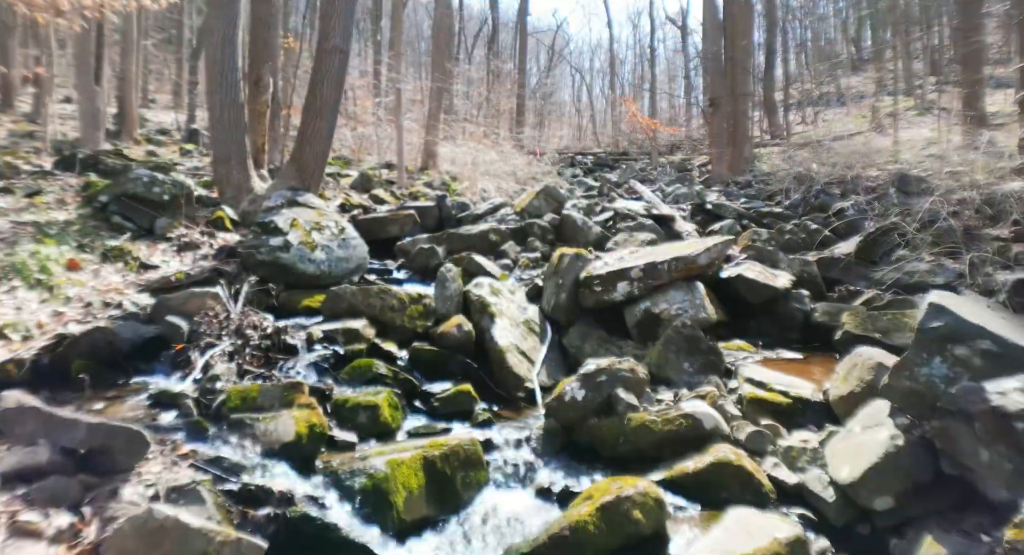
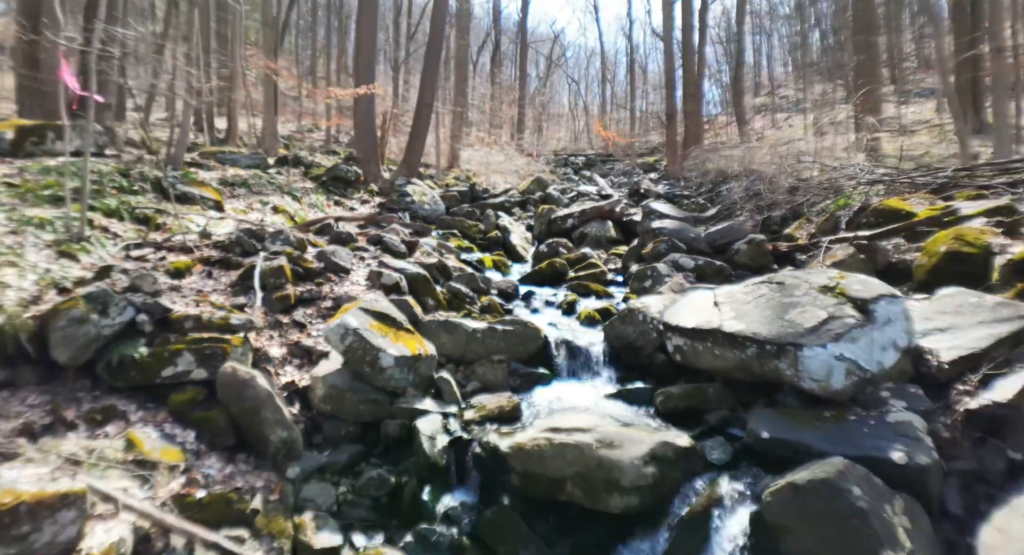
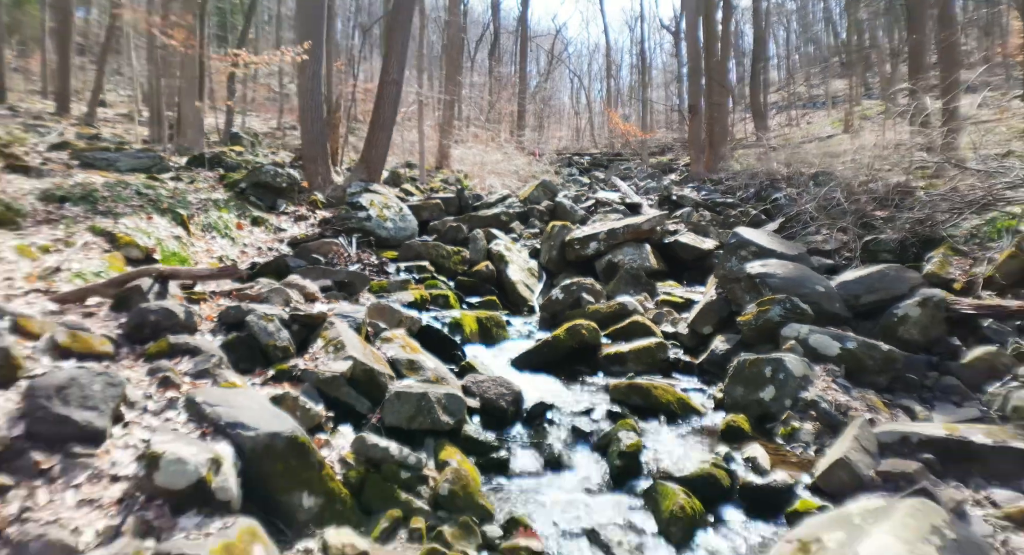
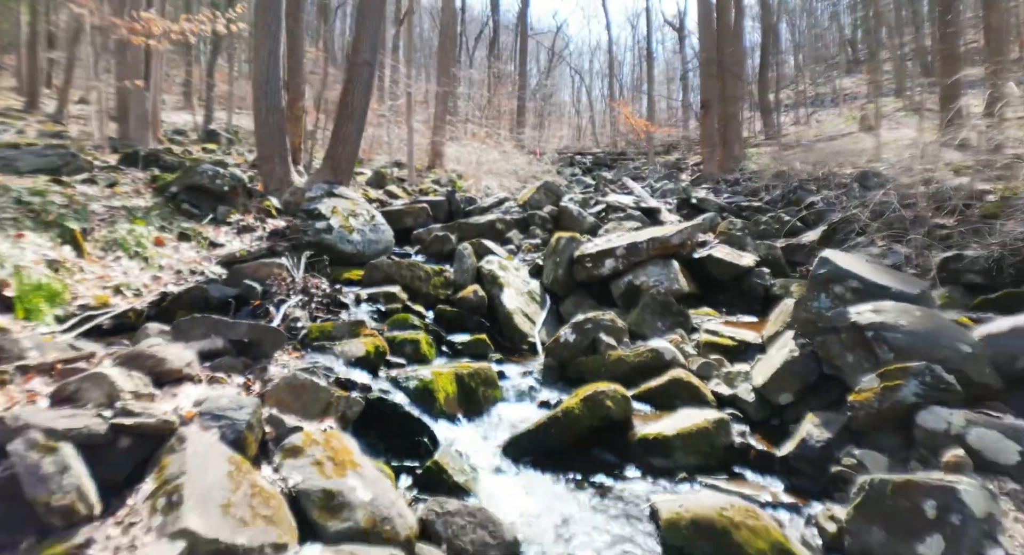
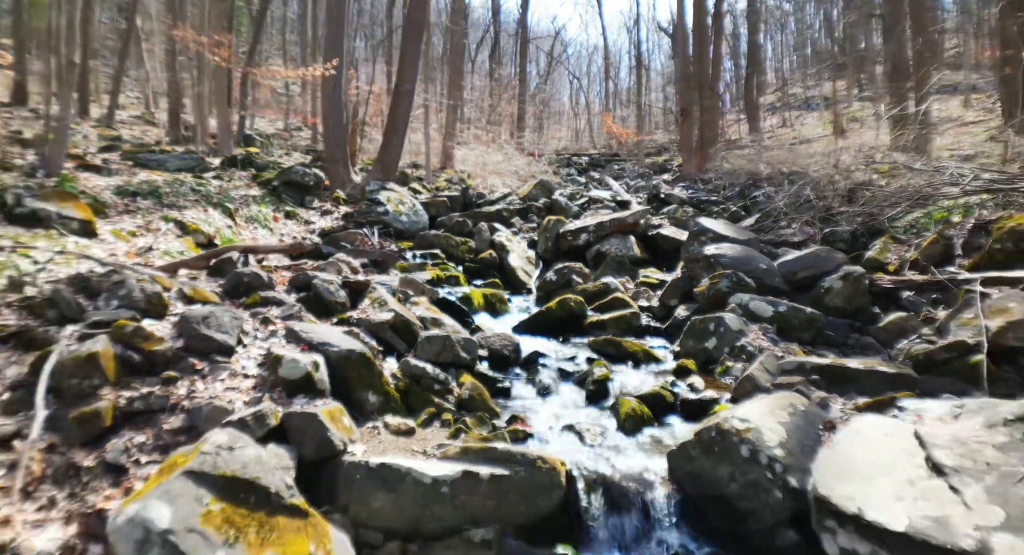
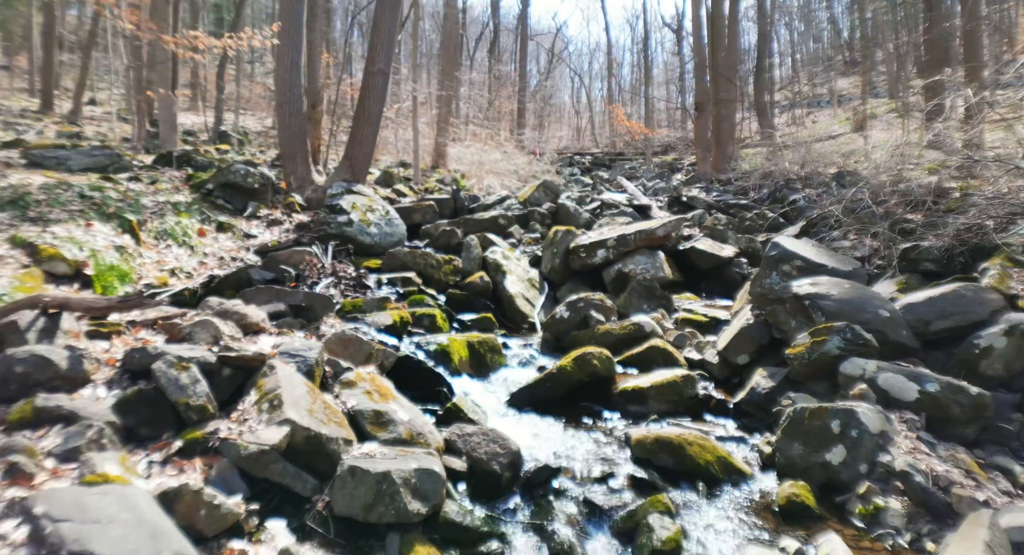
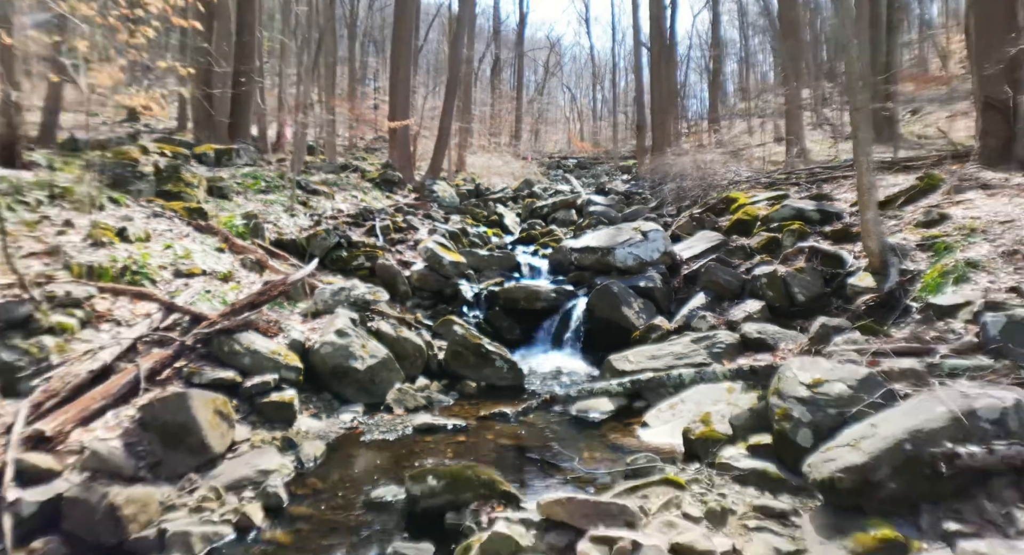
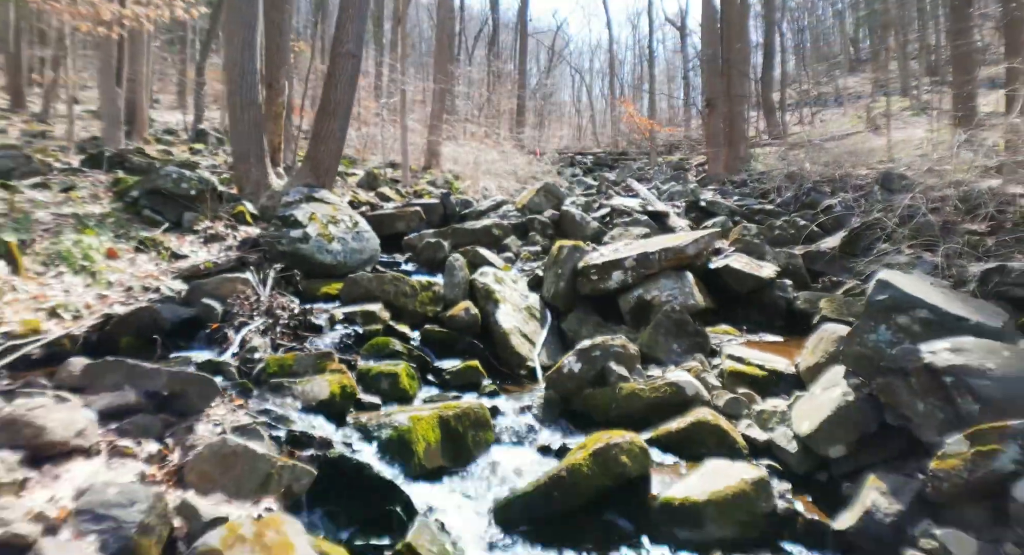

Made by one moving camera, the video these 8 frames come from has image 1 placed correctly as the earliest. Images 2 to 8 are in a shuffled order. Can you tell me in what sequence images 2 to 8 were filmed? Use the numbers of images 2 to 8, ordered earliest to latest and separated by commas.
8, 4, 6, 3, 5, 2, 7
